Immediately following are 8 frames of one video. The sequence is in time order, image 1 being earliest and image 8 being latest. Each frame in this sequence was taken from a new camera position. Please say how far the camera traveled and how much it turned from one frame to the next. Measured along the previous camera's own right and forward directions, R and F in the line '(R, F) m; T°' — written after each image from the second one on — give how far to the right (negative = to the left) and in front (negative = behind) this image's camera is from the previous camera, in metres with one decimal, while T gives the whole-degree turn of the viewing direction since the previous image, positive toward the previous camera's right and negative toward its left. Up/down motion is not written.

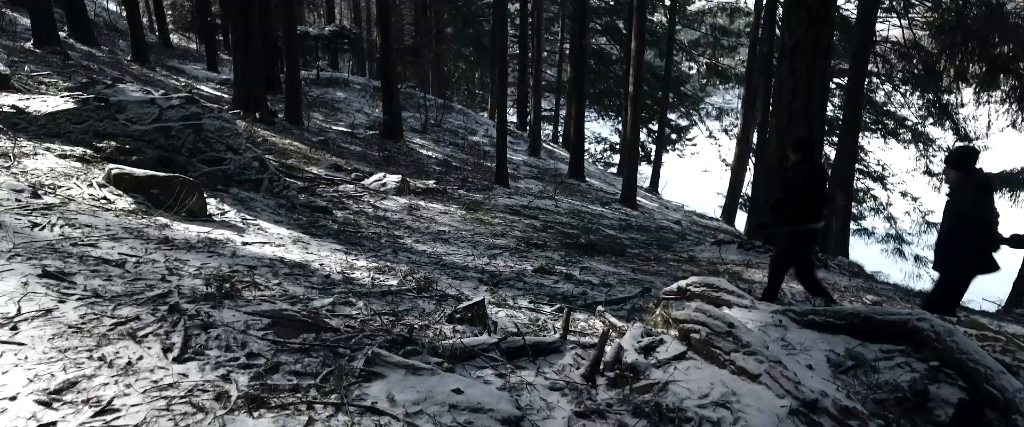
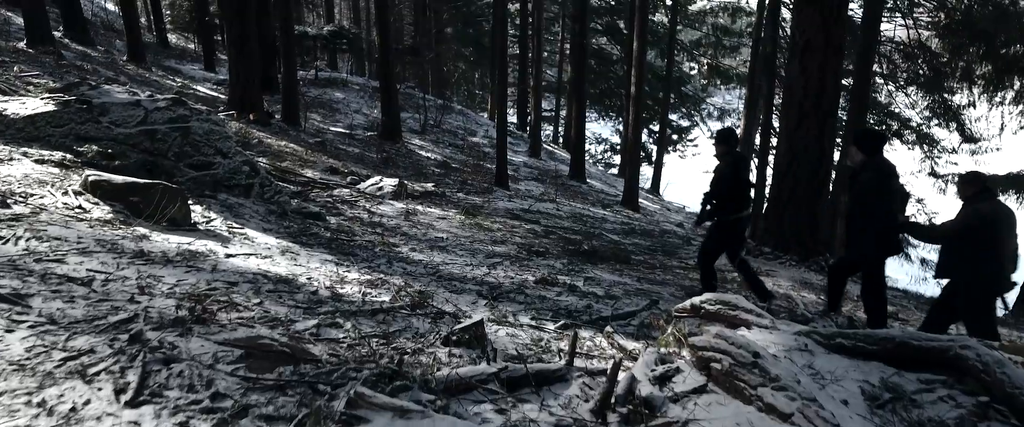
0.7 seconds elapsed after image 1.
(0.0, +0.3) m; 0°
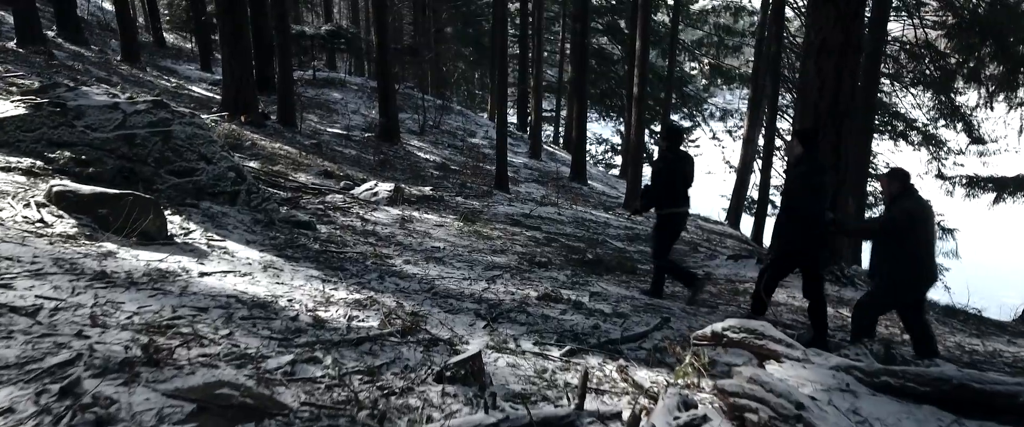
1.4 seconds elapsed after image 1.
(0.0, +0.4) m; 0°
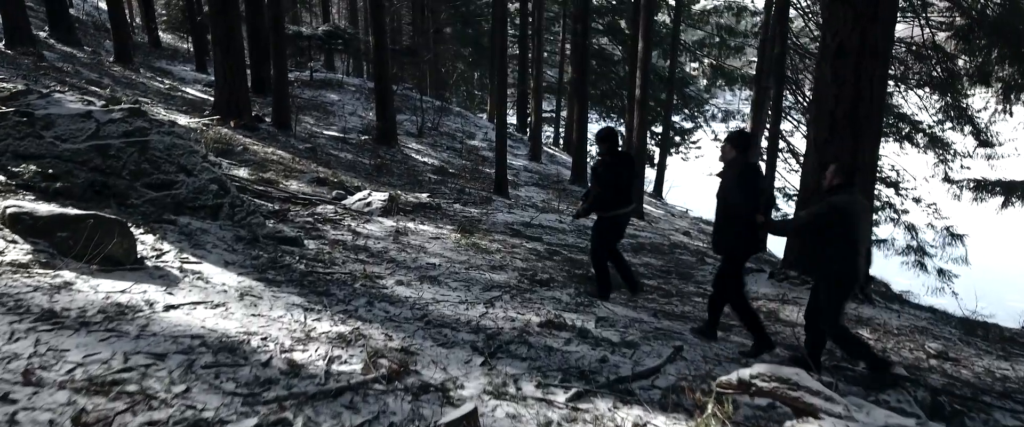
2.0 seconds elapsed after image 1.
(0.0, +0.4) m; 0°
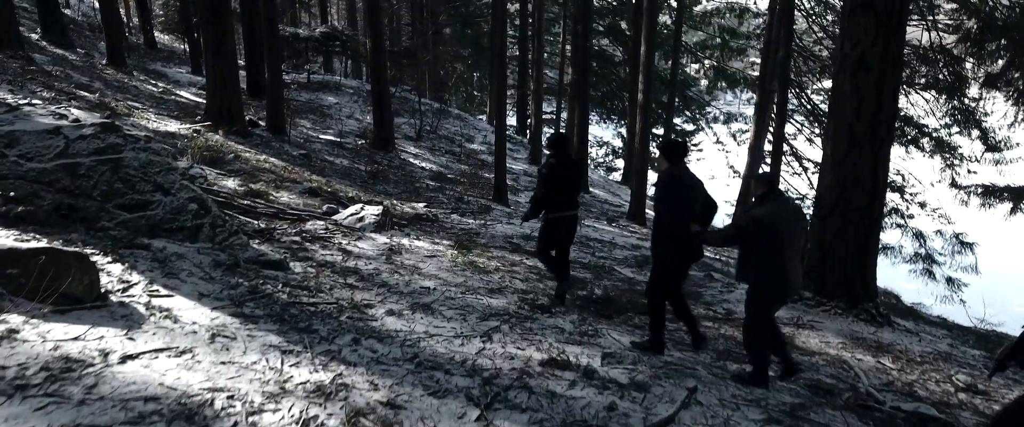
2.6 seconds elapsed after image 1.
(0.0, +0.4) m; 0°
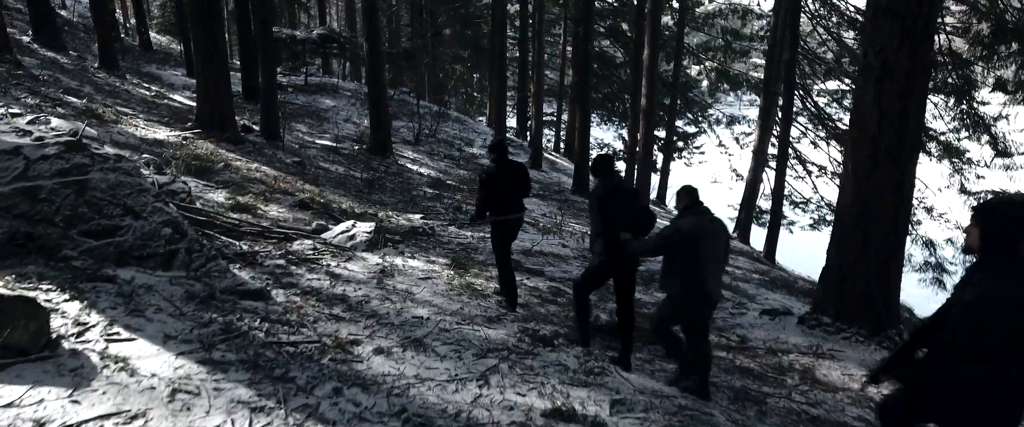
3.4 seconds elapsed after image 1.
(0.0, +0.4) m; 0°
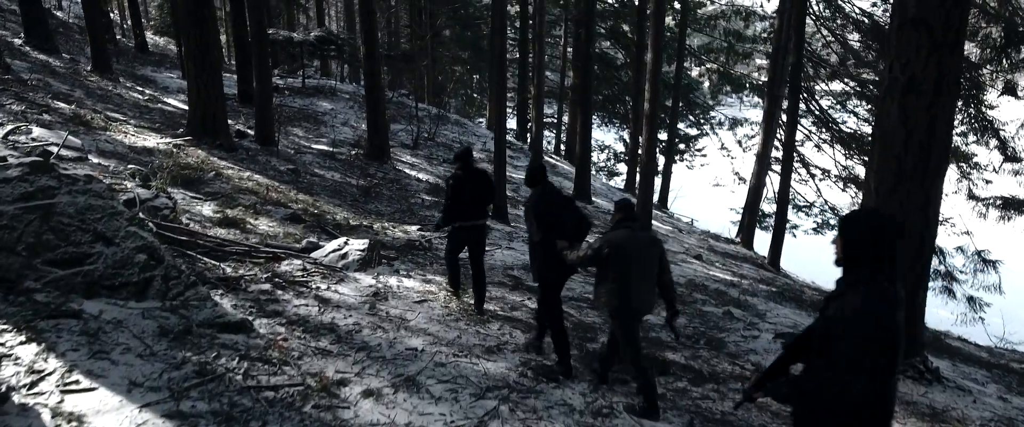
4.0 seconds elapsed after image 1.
(0.0, +0.4) m; 0°
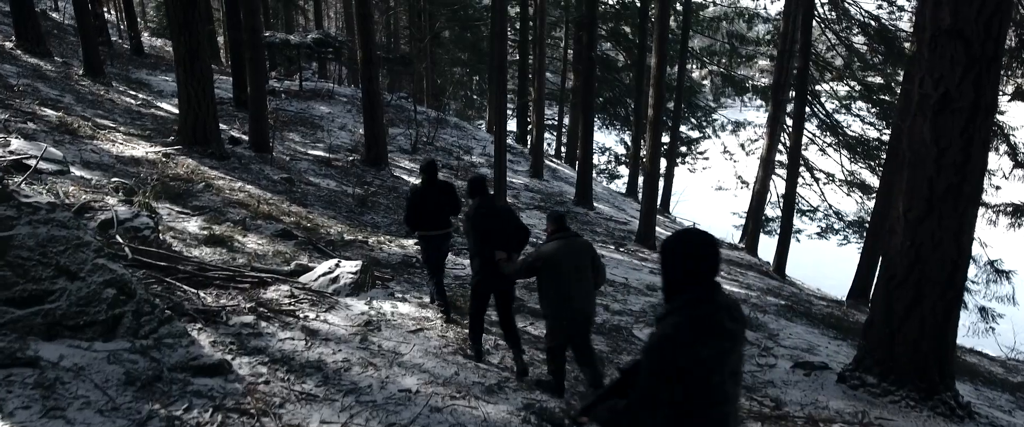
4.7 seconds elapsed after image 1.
(0.0, +0.4) m; 0°
